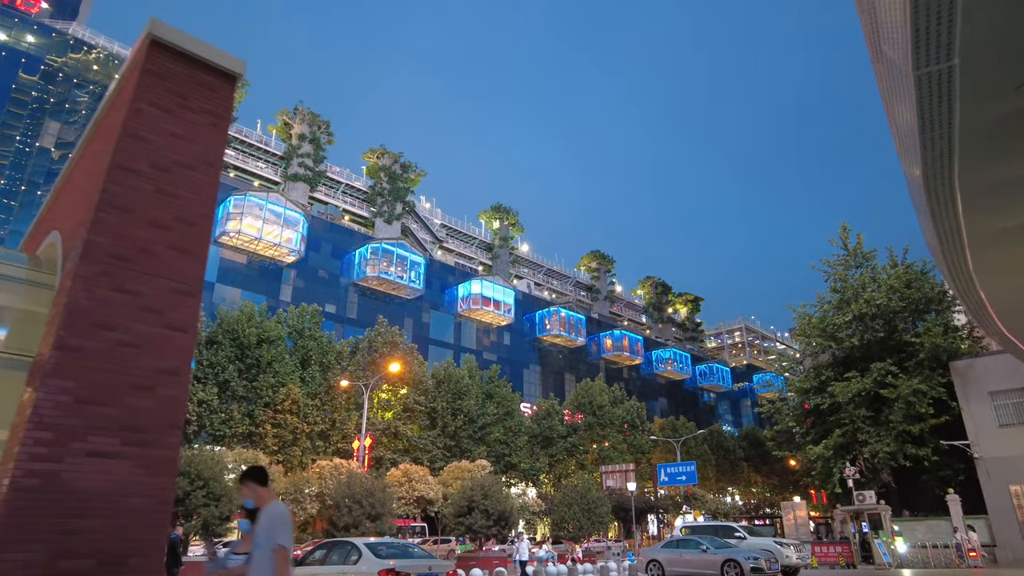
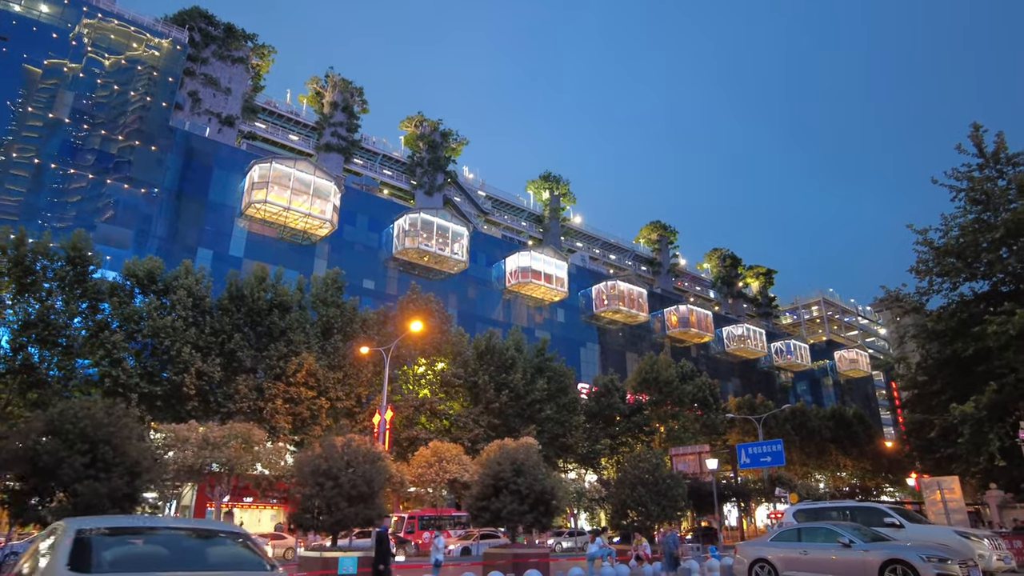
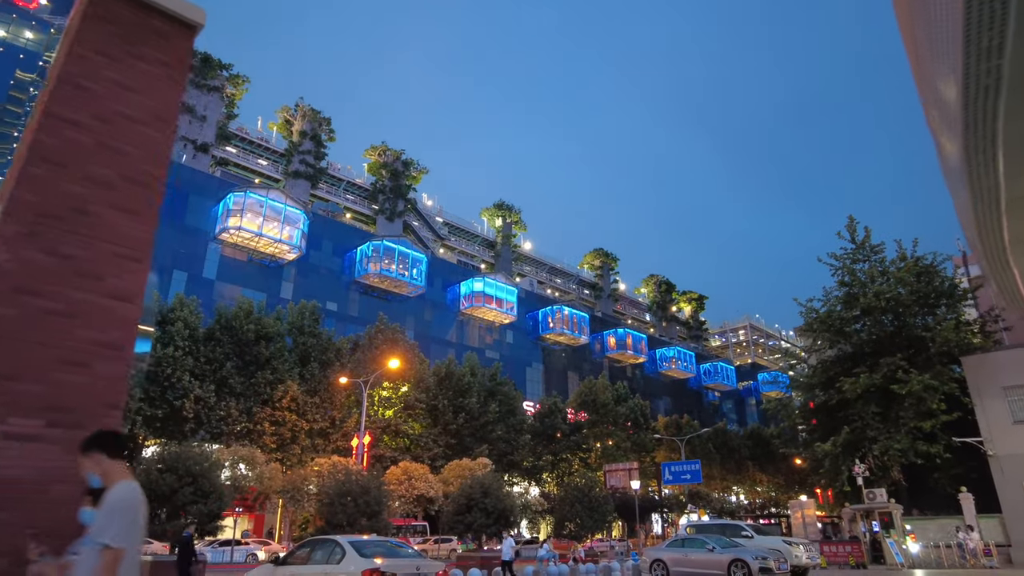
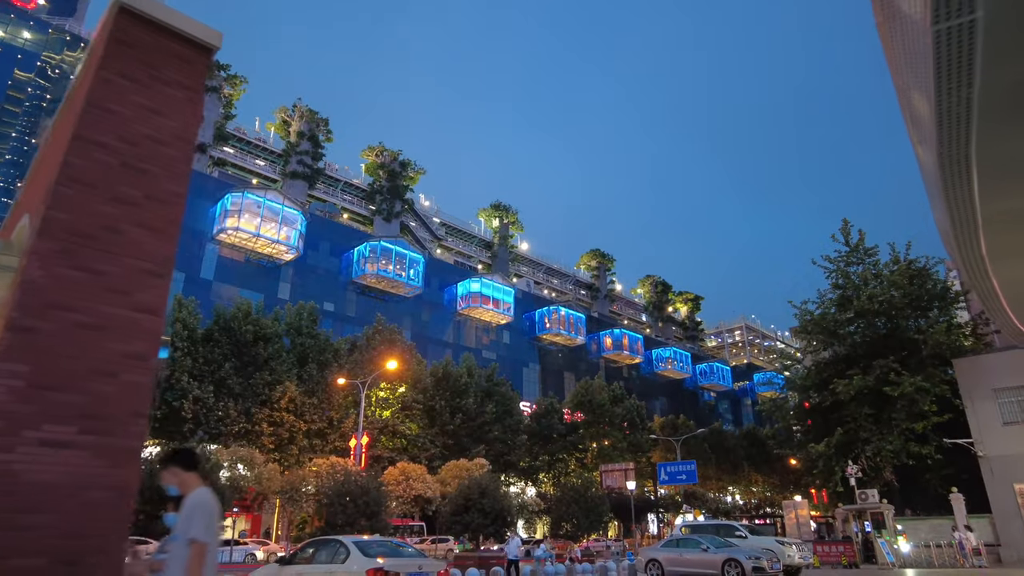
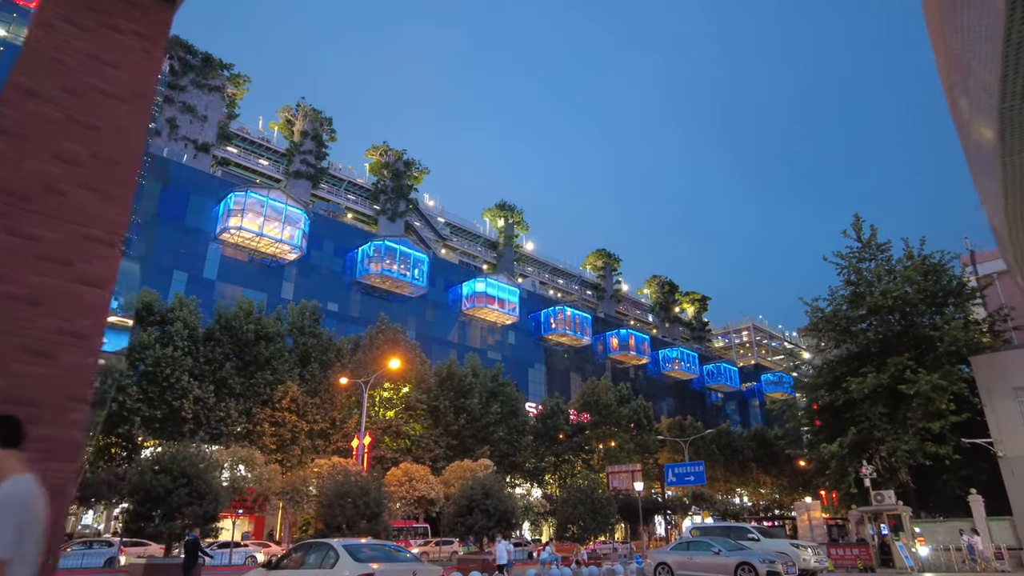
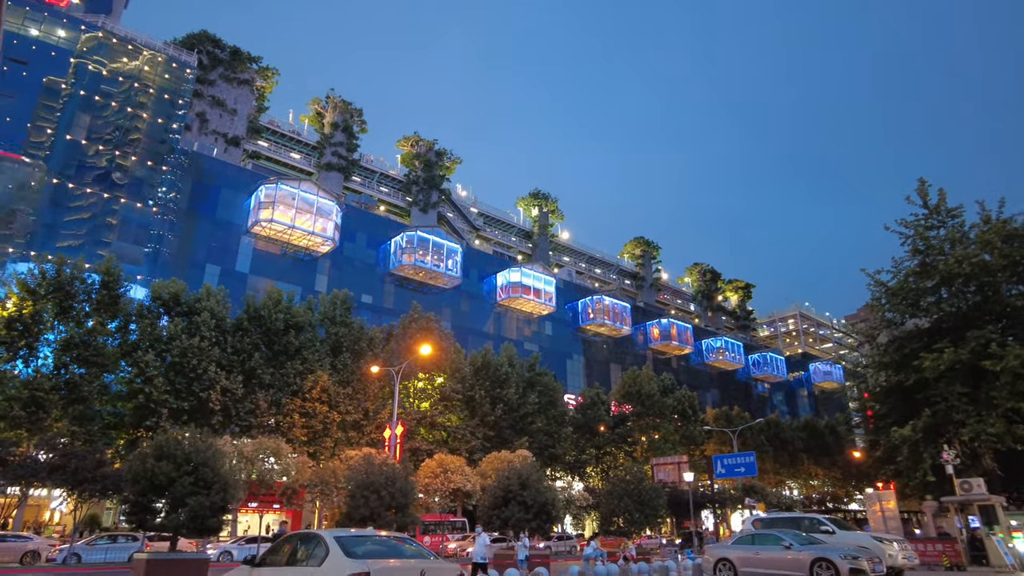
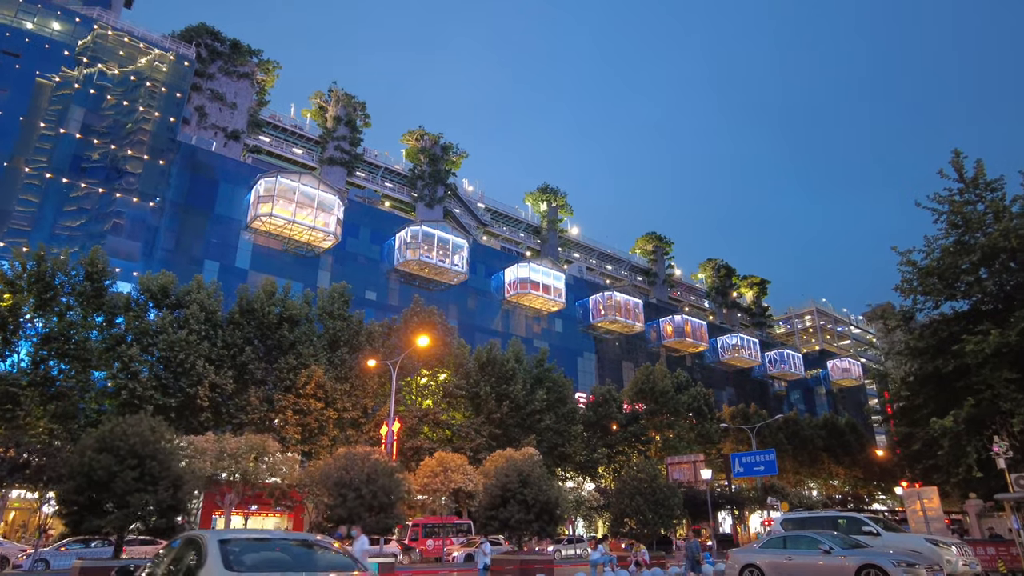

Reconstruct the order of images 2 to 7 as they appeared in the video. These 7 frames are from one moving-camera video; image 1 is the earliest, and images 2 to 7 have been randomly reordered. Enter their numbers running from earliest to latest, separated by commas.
4, 3, 5, 6, 7, 2
